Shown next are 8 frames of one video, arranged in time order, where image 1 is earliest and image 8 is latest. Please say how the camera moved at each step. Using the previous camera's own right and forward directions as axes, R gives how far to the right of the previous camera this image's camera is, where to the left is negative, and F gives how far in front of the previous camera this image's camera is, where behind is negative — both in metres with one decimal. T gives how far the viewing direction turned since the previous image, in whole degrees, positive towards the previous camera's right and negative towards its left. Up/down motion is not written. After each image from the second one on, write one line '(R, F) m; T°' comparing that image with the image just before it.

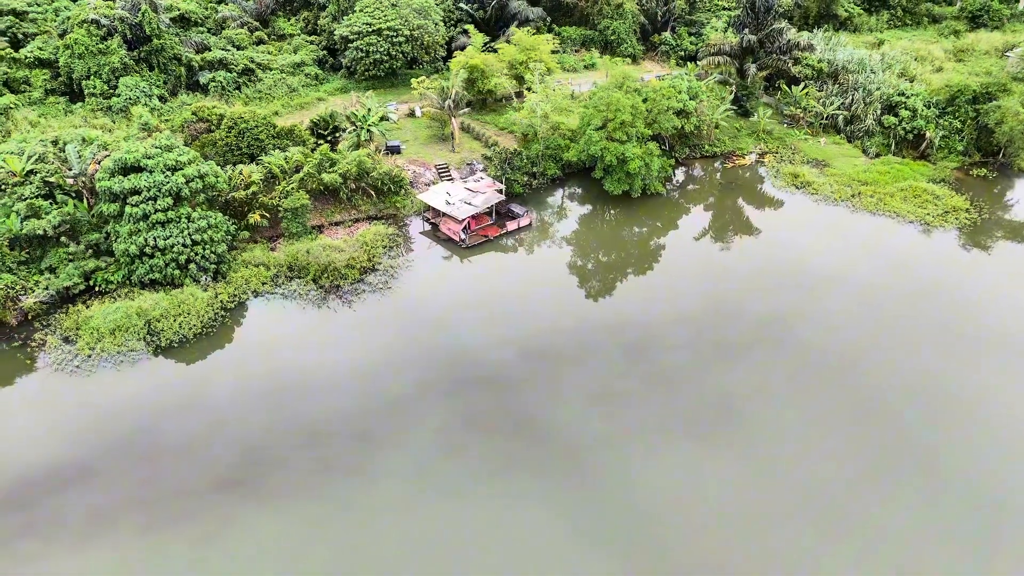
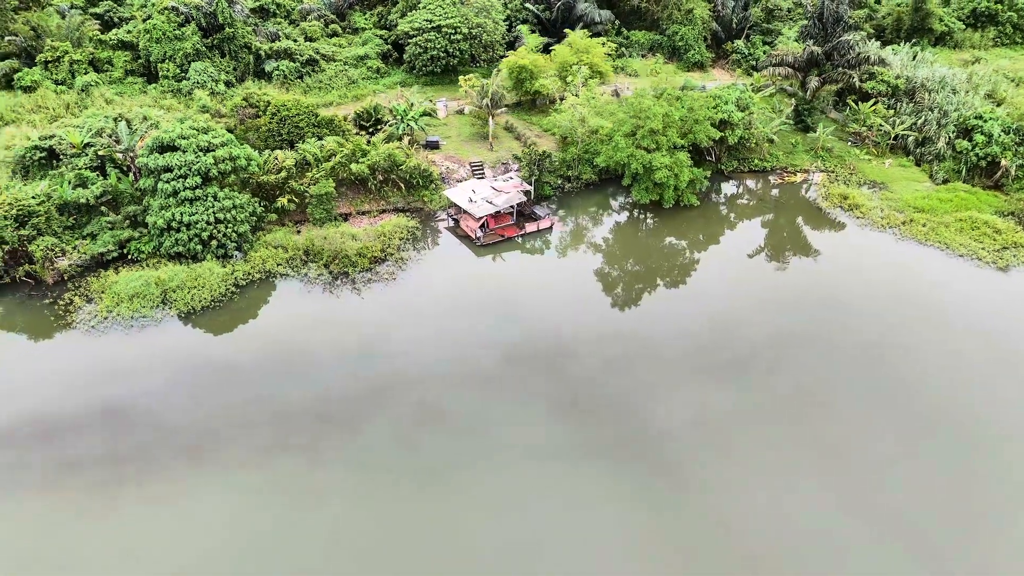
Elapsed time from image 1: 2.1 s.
(+1.9, +0.5) m; -6°
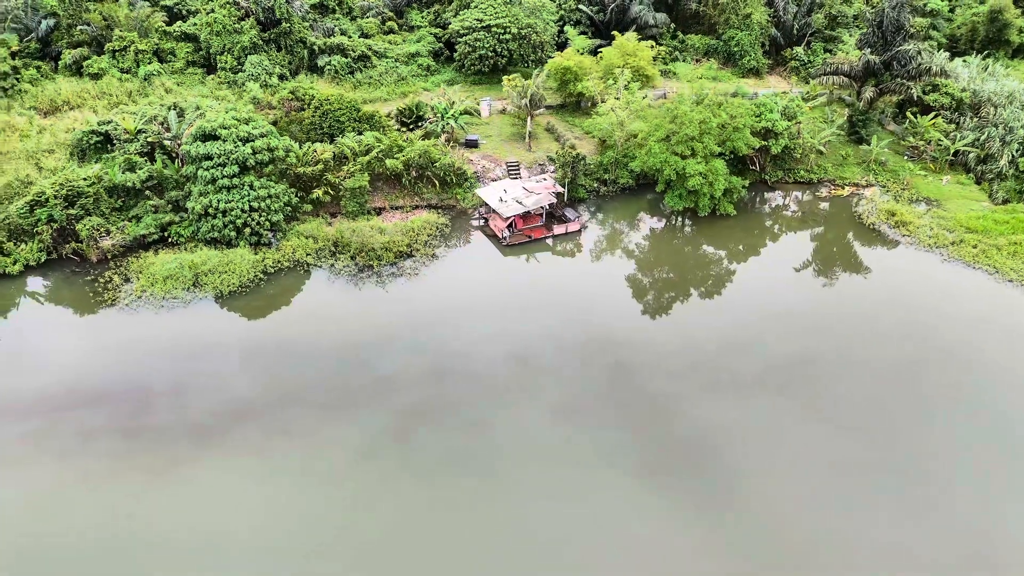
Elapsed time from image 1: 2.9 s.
(+0.7, +0.2) m; -4°
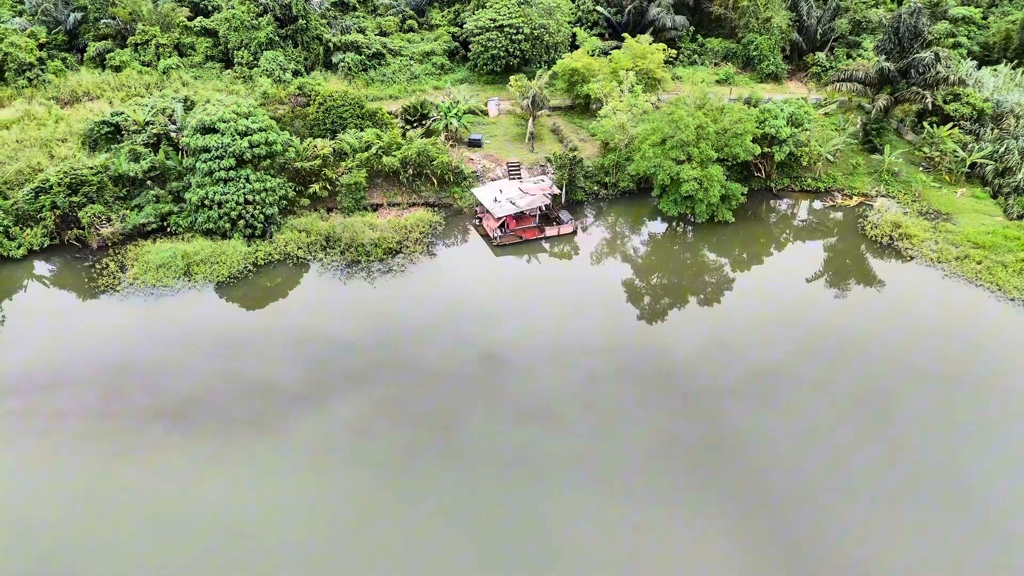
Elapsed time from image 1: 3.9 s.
(+1.3, +0.1) m; -2°
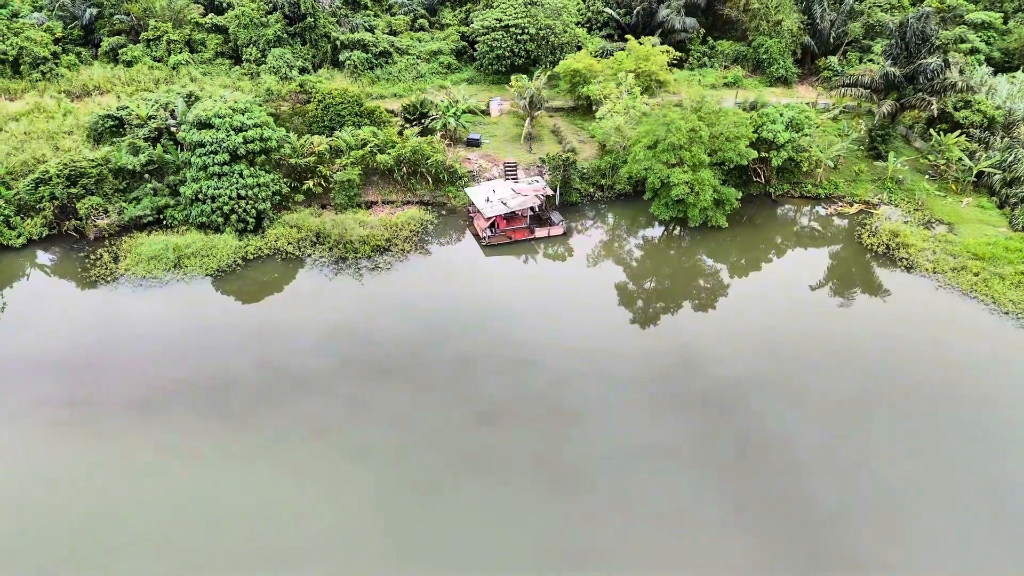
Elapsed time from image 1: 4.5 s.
(+1.1, 0.0) m; -2°
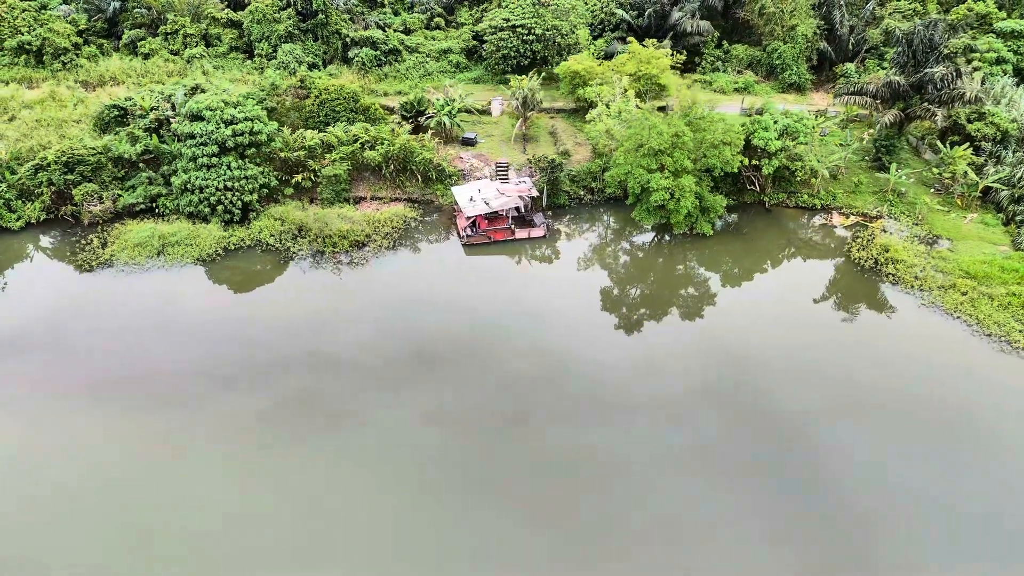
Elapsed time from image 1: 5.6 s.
(+1.9, 0.0) m; -3°
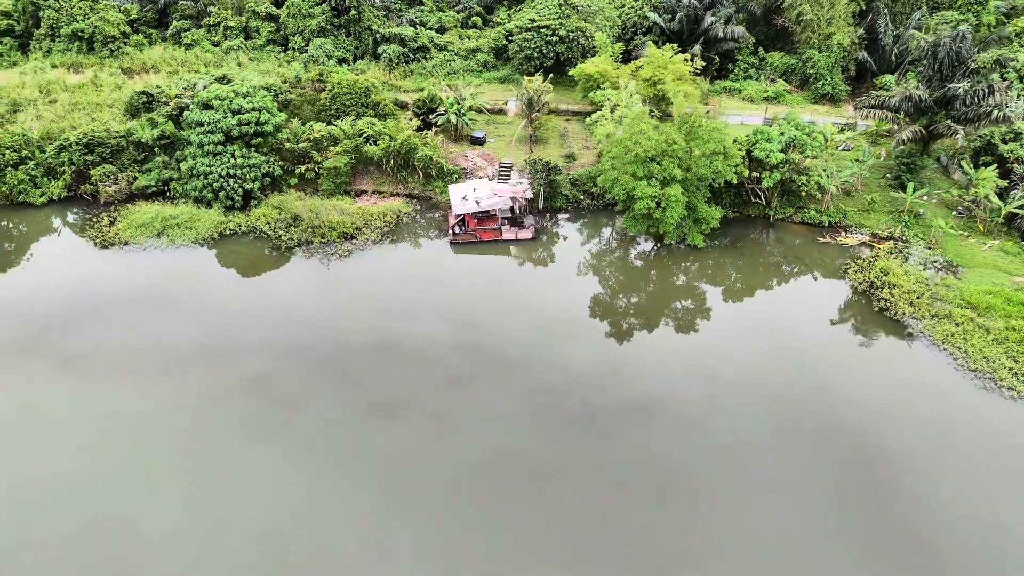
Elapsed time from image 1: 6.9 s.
(+2.4, 0.0) m; -5°
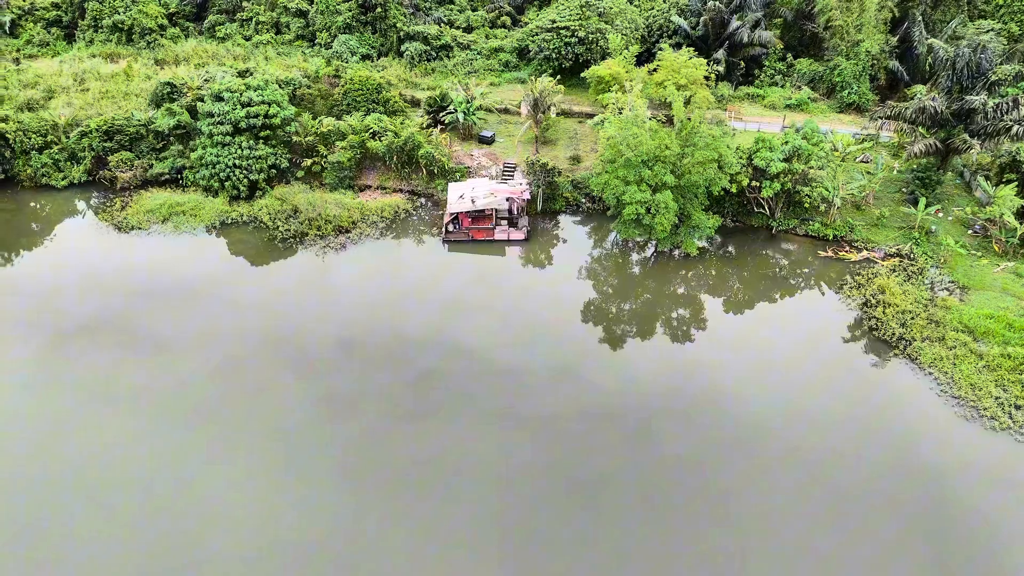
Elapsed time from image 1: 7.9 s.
(+1.8, -0.1) m; -3°
